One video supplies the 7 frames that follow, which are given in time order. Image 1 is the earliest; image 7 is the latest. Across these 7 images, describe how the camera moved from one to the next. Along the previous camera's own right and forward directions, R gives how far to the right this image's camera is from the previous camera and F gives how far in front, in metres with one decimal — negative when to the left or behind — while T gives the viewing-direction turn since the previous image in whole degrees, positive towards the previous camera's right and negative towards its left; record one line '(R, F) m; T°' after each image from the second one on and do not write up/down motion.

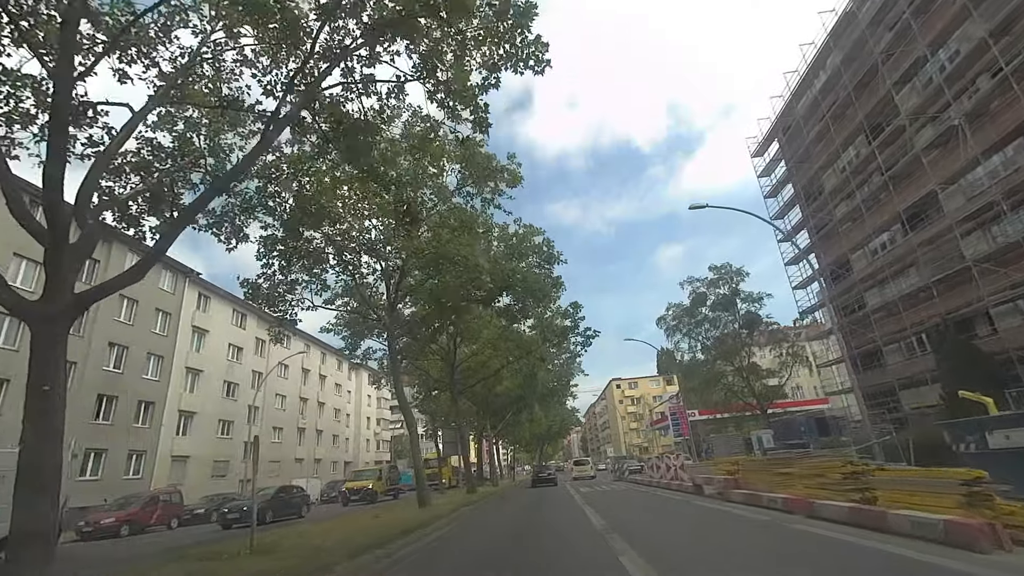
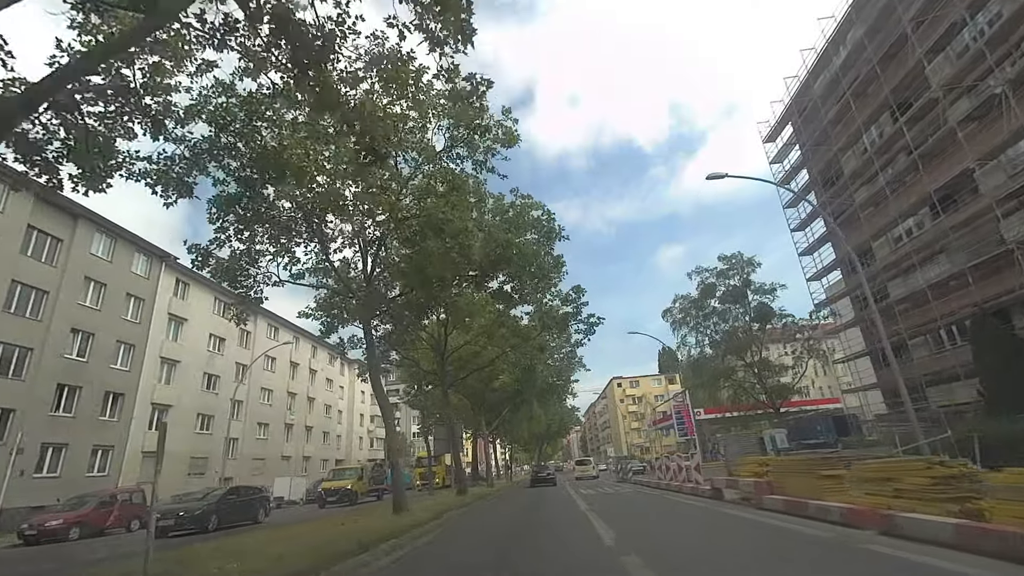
(+0.2, +2.2) m; 0°
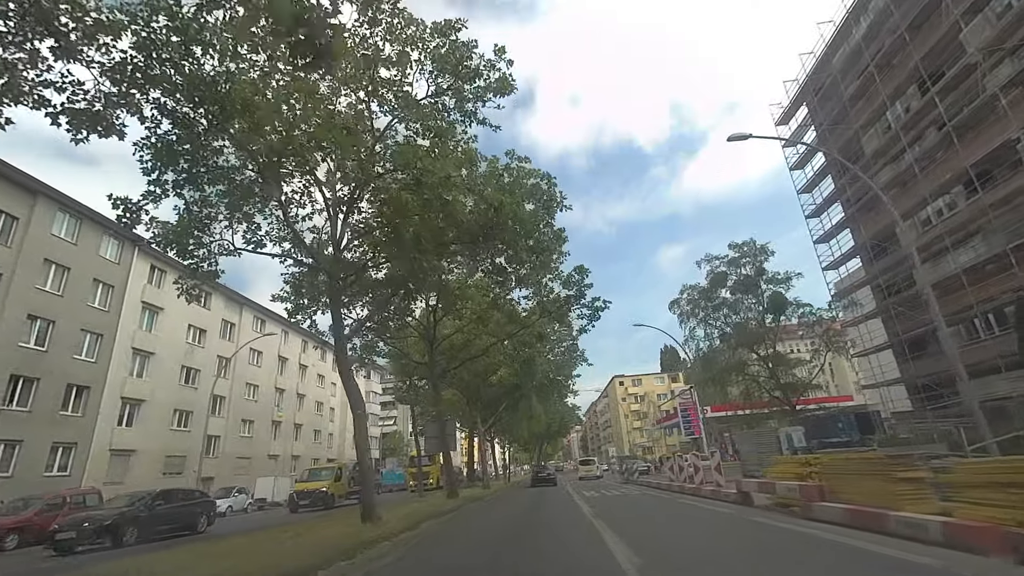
(+0.1, +2.2) m; 0°
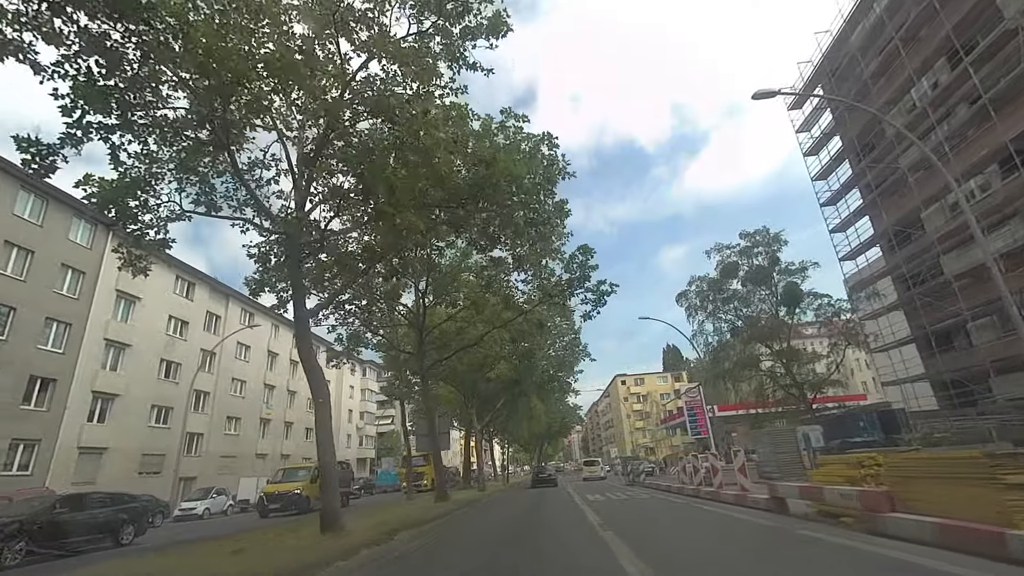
(+0.1, +1.9) m; 0°
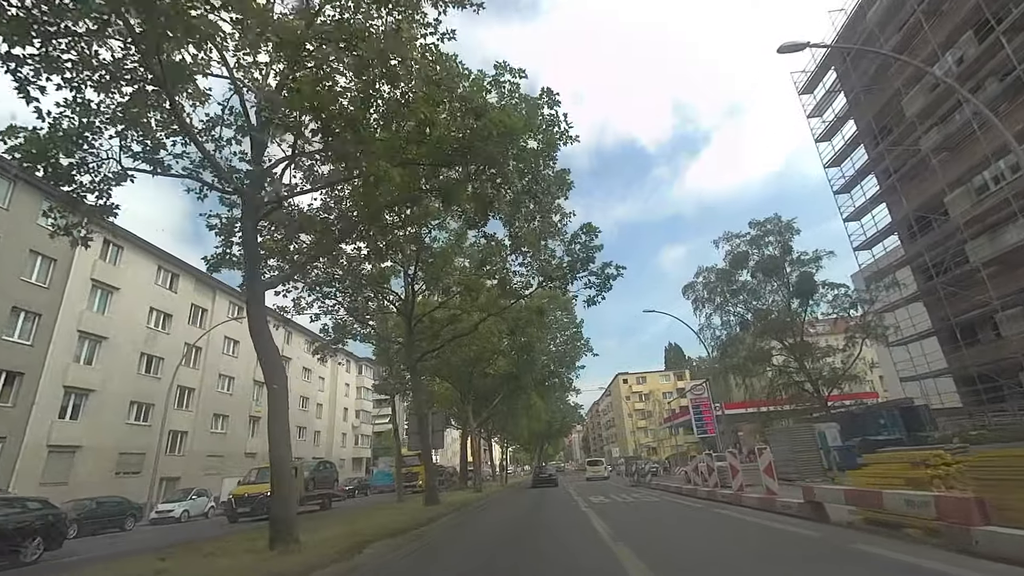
(+0.1, +1.6) m; 0°
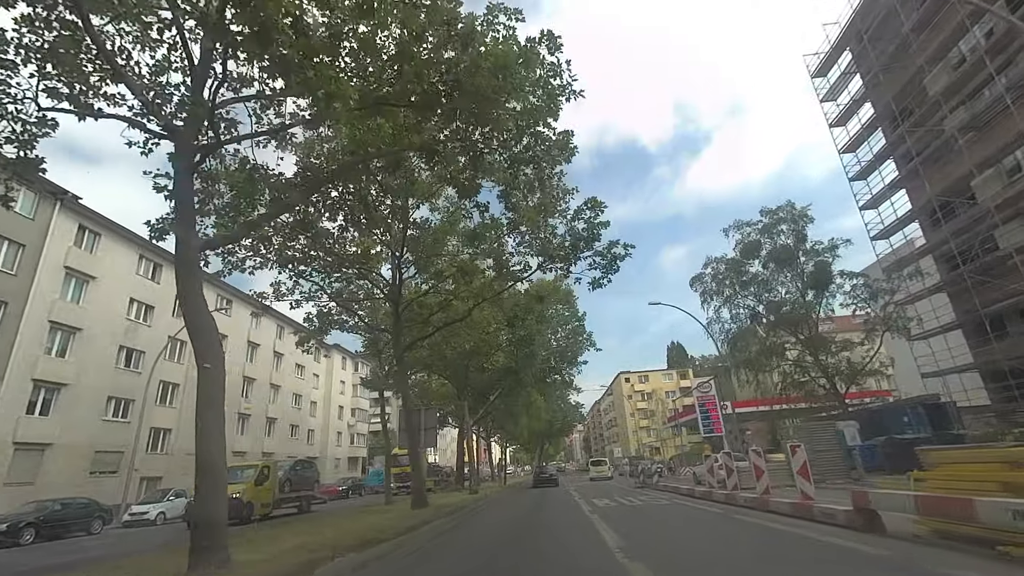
(+0.1, +1.6) m; 0°
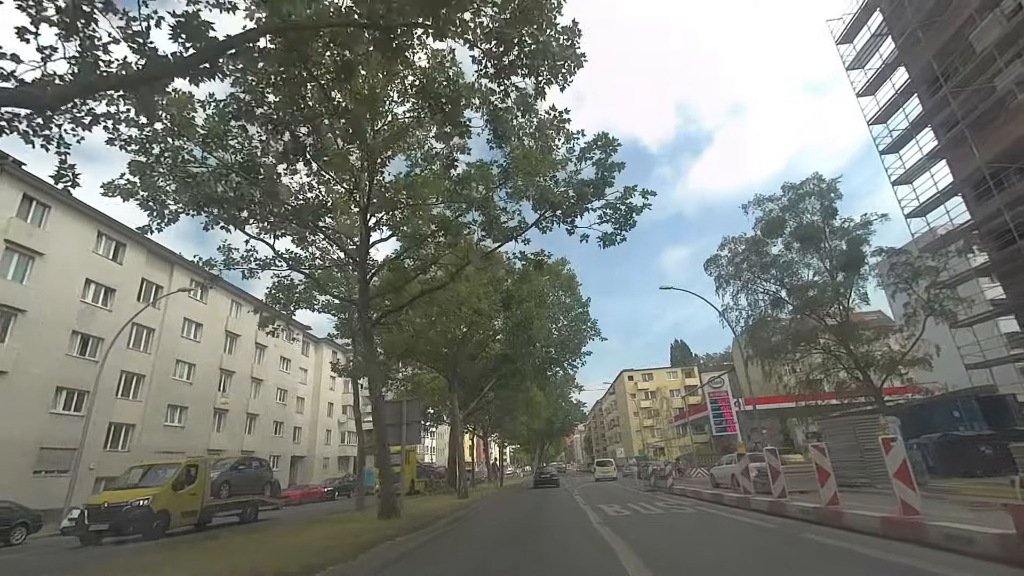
(+0.2, +2.9) m; 0°
